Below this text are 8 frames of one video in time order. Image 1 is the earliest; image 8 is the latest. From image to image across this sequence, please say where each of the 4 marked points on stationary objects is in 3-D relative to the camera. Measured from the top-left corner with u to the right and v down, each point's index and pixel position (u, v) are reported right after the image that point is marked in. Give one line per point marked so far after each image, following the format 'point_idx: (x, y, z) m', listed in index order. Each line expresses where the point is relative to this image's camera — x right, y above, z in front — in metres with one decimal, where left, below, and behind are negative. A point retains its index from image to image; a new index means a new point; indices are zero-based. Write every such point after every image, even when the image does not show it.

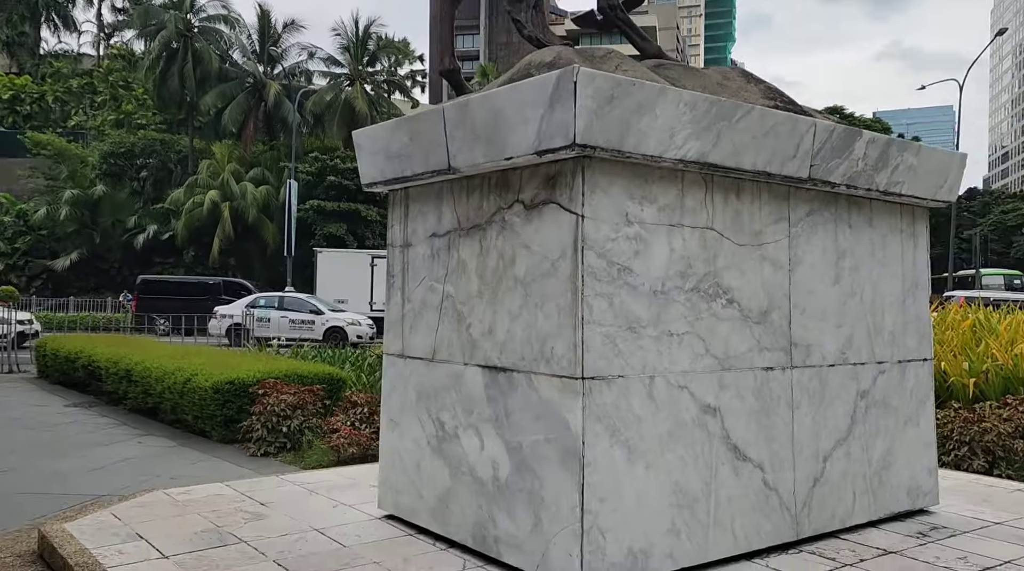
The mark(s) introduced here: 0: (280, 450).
0: (-1.8, -1.3, +7.0) m
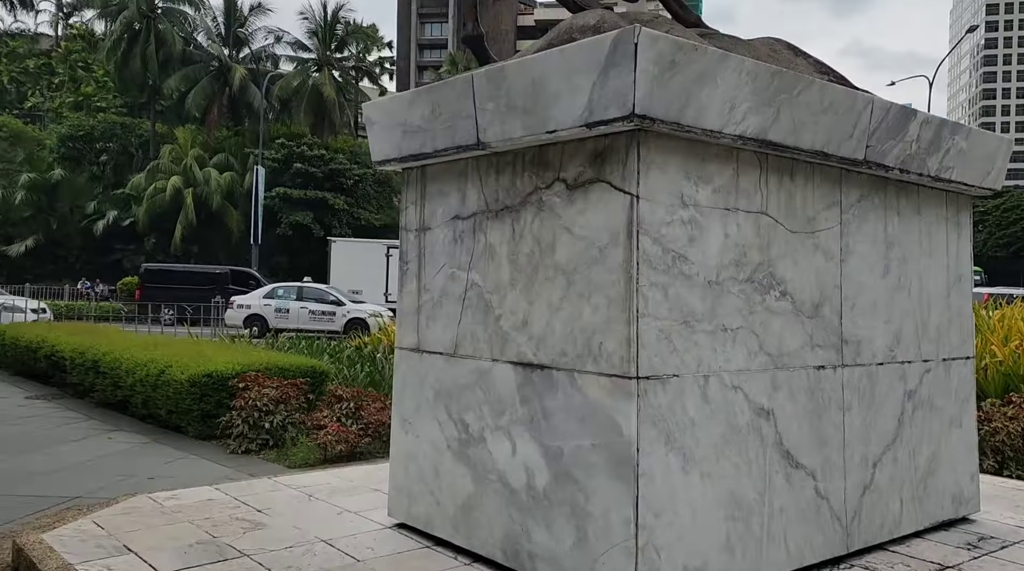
0: (-1.9, -1.2, +6.6) m
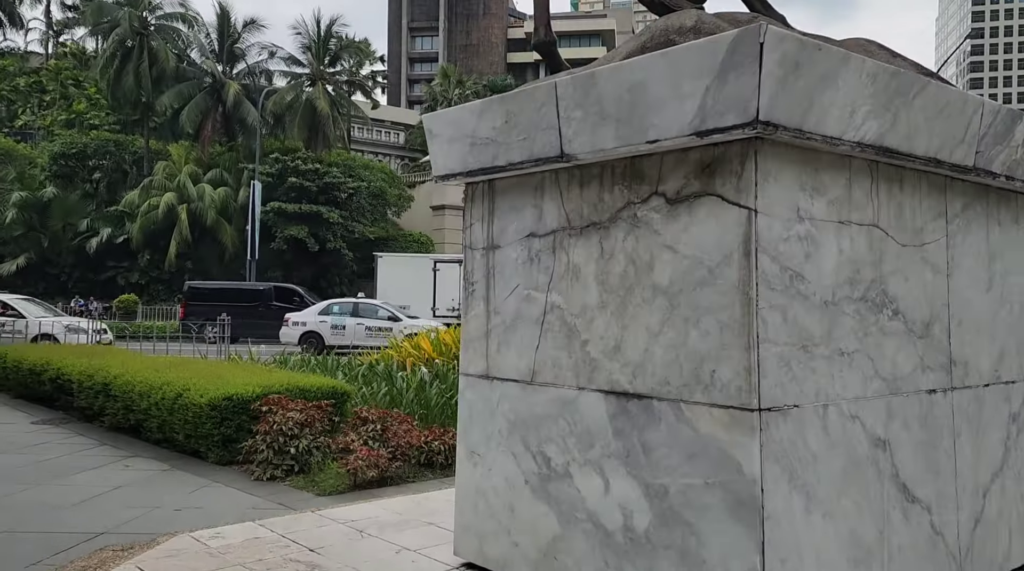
0: (-1.6, -1.4, +6.4) m
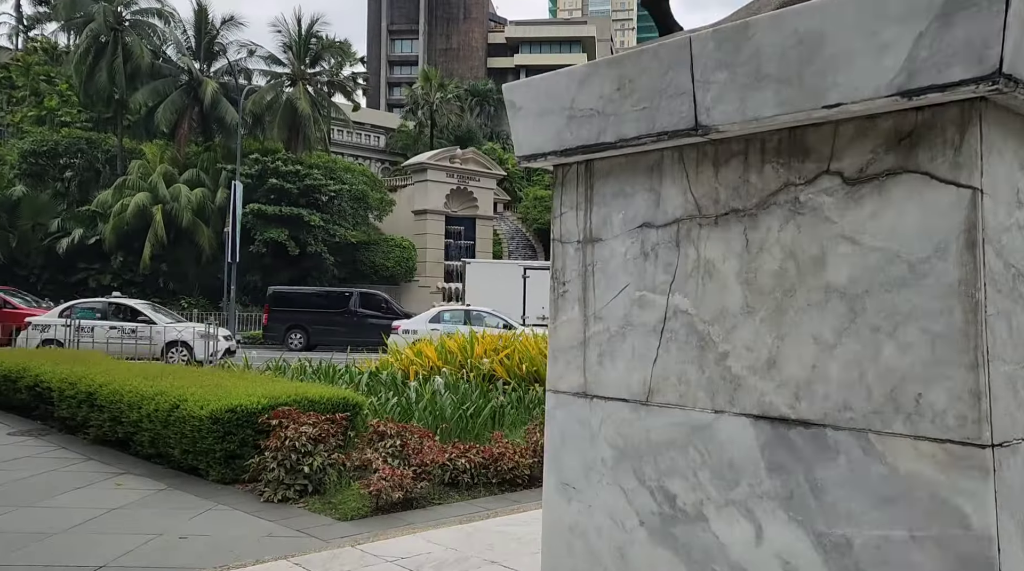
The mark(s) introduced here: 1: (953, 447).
0: (-1.4, -1.4, +5.8) m
1: (+0.9, -0.3, +1.9) m
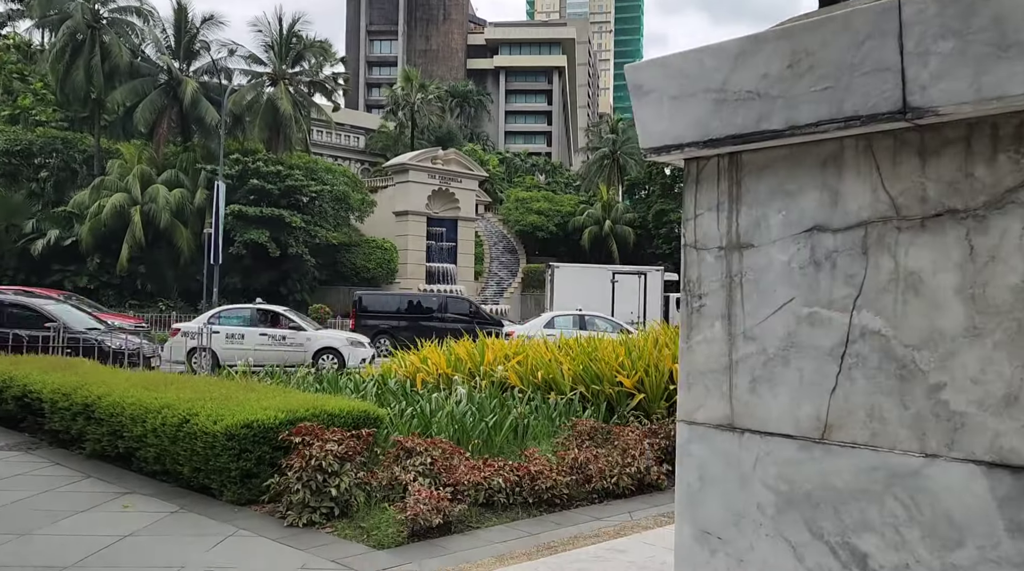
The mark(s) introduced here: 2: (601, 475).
0: (-1.1, -1.4, +5.3) m
1: (+1.3, -0.4, +1.5) m
2: (+0.6, -1.3, +6.2) m
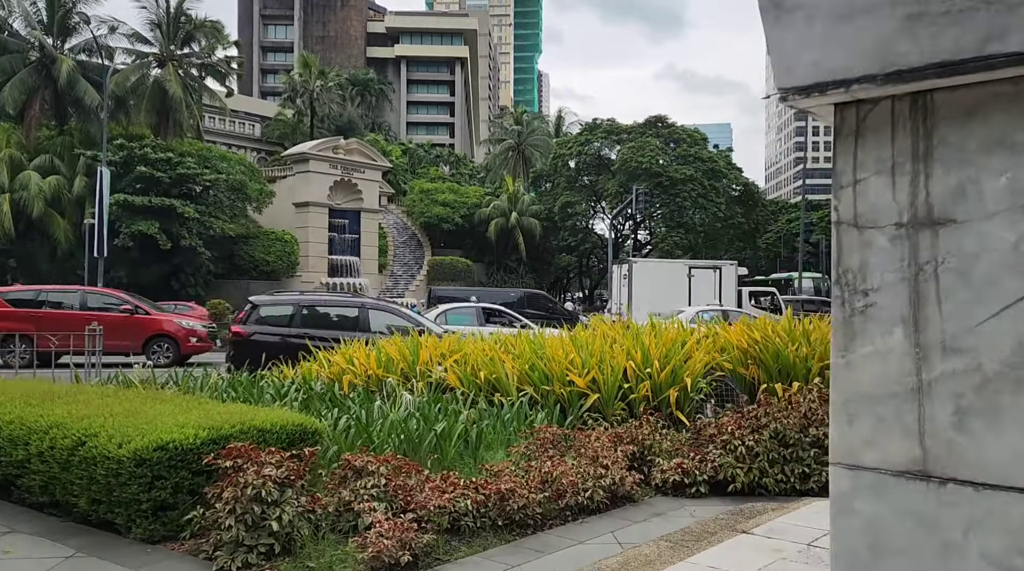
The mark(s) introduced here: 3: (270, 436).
0: (-1.3, -1.4, +4.5) m
1: (+1.6, -0.4, +0.9) m
2: (+0.4, -1.3, +5.6) m
3: (-1.4, -0.9, +5.2) m
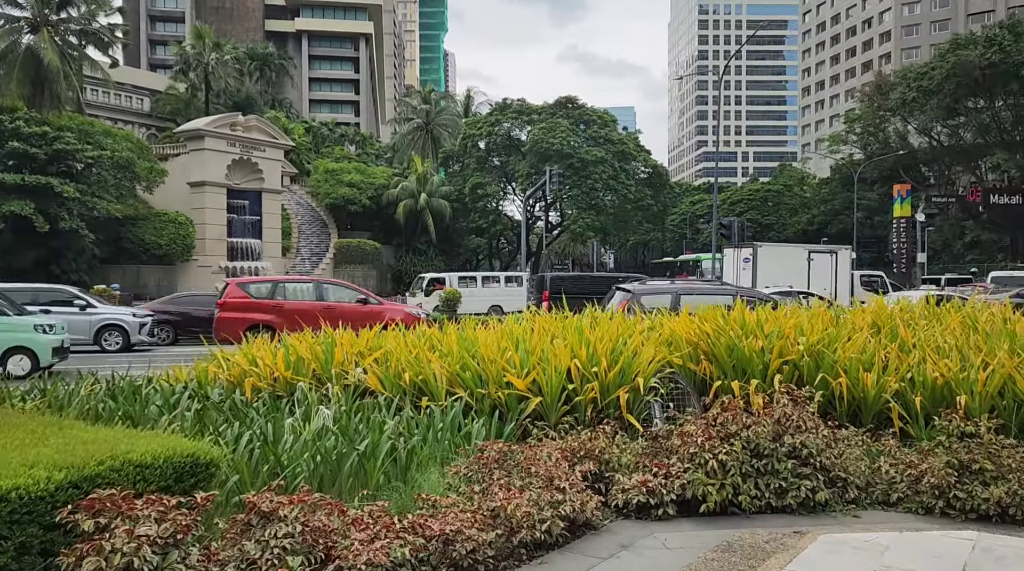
0: (-1.4, -1.4, +3.4) m
1: (+1.8, -0.4, +0.1) m
2: (+0.1, -1.2, +4.7) m
3: (-1.7, -0.9, +4.1) m
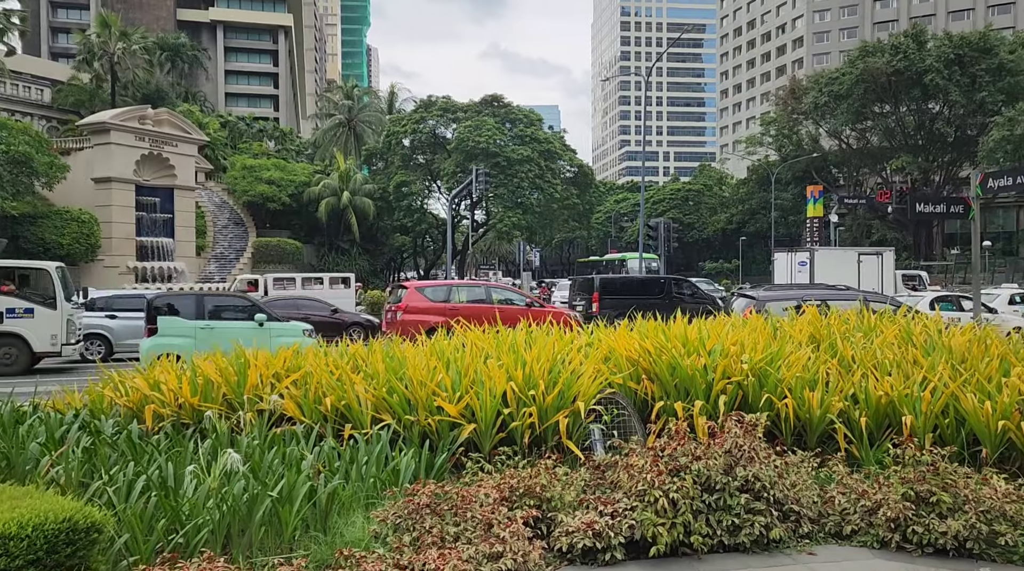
0: (-1.6, -1.5, +2.8) m
1: (+1.9, -0.6, -0.2) m
2: (-0.2, -1.4, +4.1) m
3: (-1.9, -1.0, +3.4) m
